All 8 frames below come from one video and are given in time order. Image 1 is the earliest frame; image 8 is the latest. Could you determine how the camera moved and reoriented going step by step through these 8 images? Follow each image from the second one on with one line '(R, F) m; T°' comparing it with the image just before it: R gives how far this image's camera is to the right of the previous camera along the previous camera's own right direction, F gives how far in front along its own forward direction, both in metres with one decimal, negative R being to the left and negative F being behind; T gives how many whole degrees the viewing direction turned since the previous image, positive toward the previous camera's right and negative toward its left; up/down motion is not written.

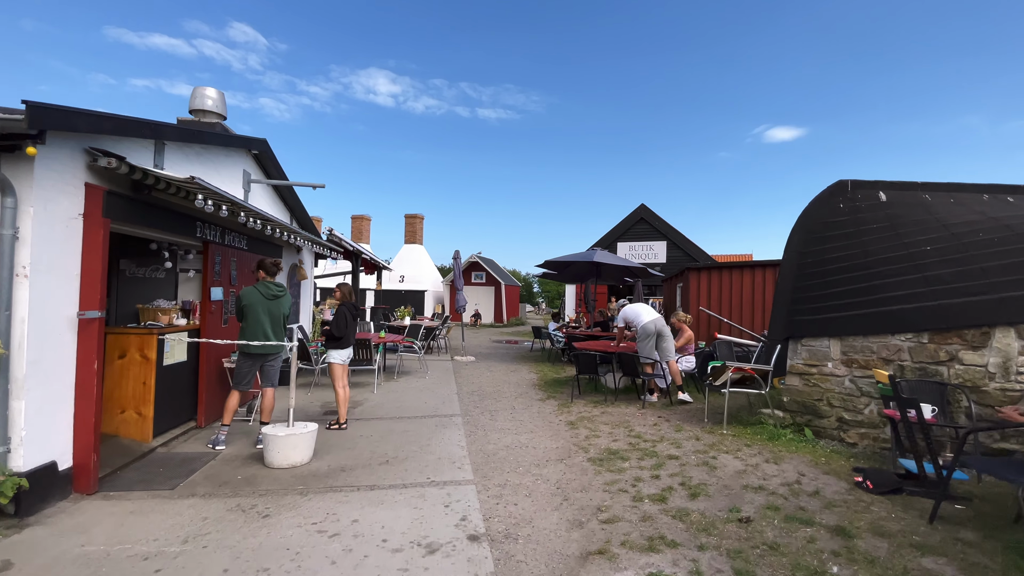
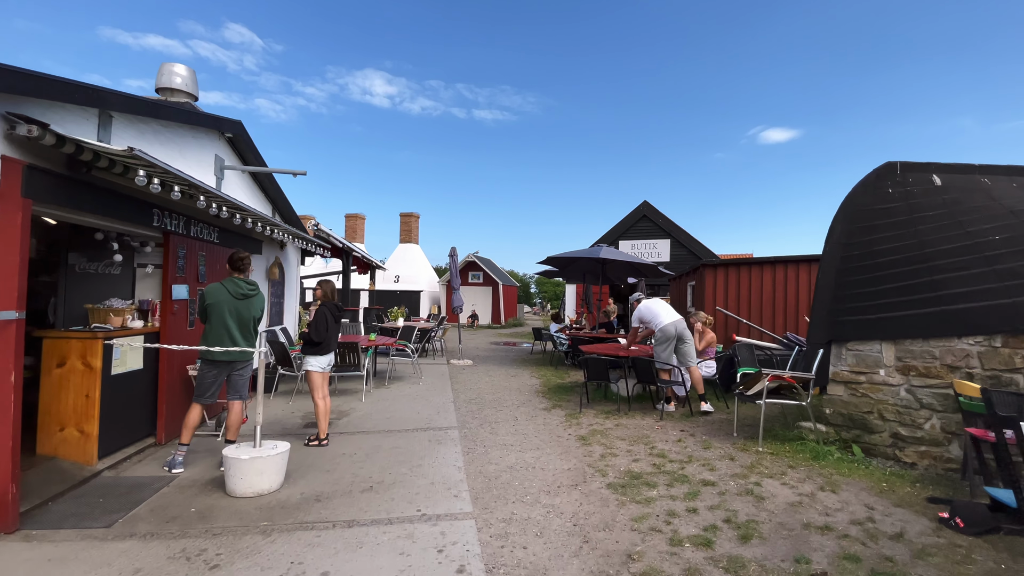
(-0.1, +0.7) m; 0°
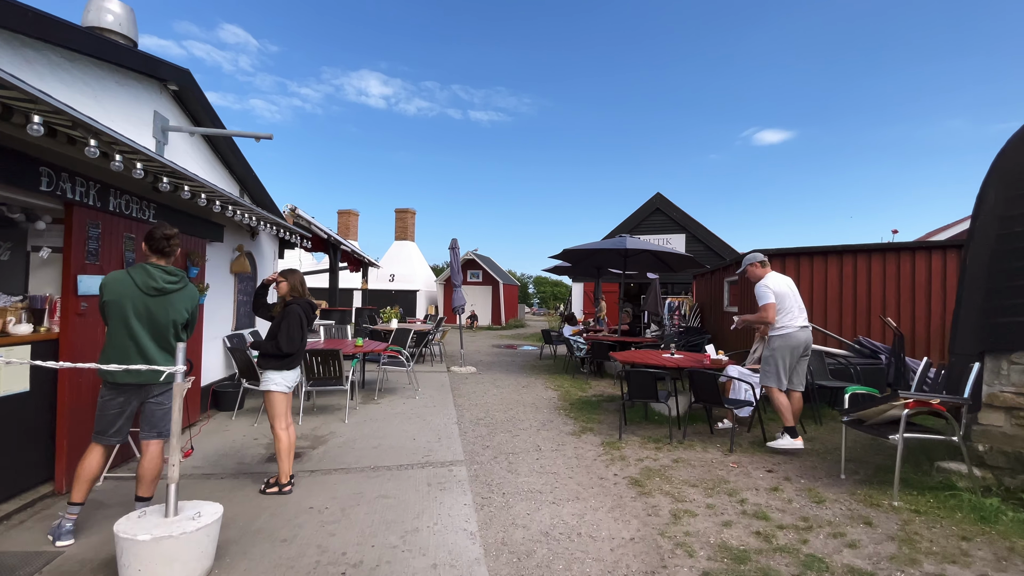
(-0.3, +1.3) m; 0°
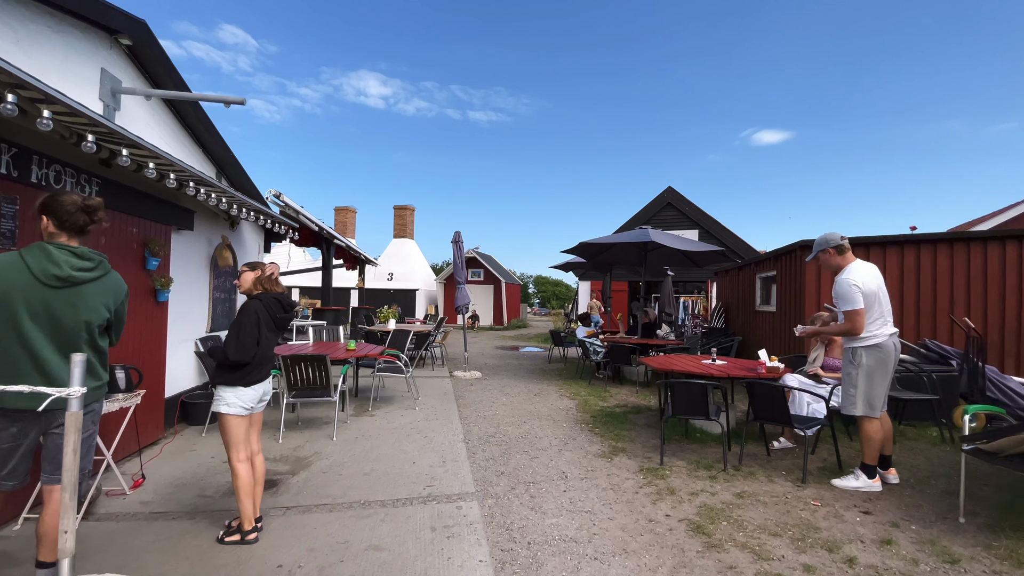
(-0.2, +0.8) m; 0°
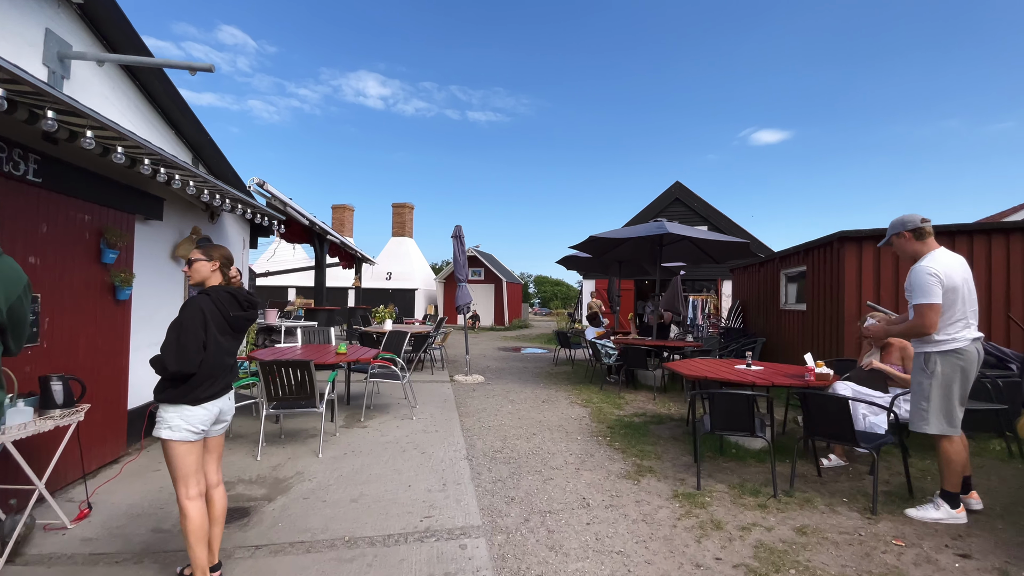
(-0.1, +0.6) m; 0°
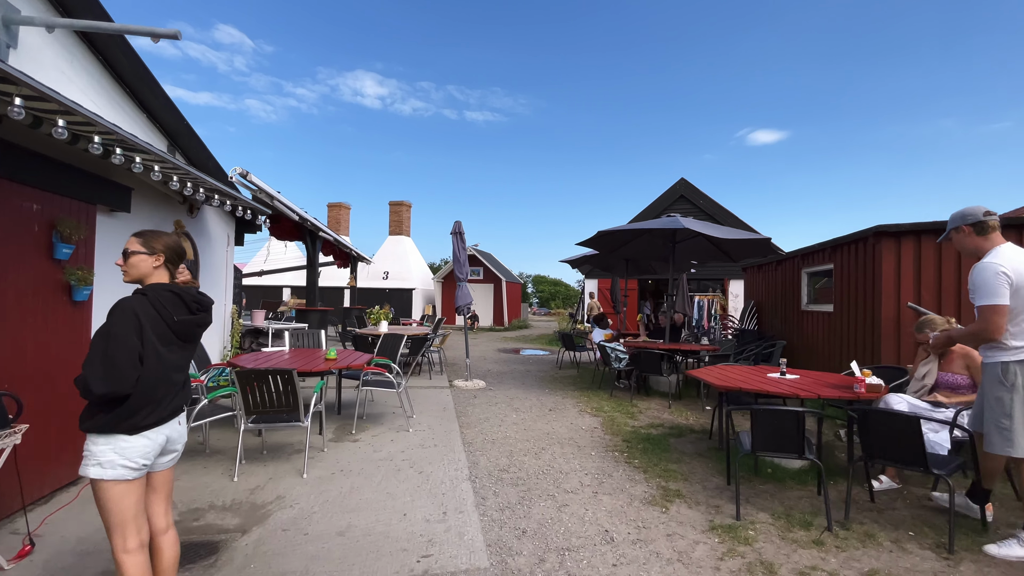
(-0.1, +0.5) m; 0°
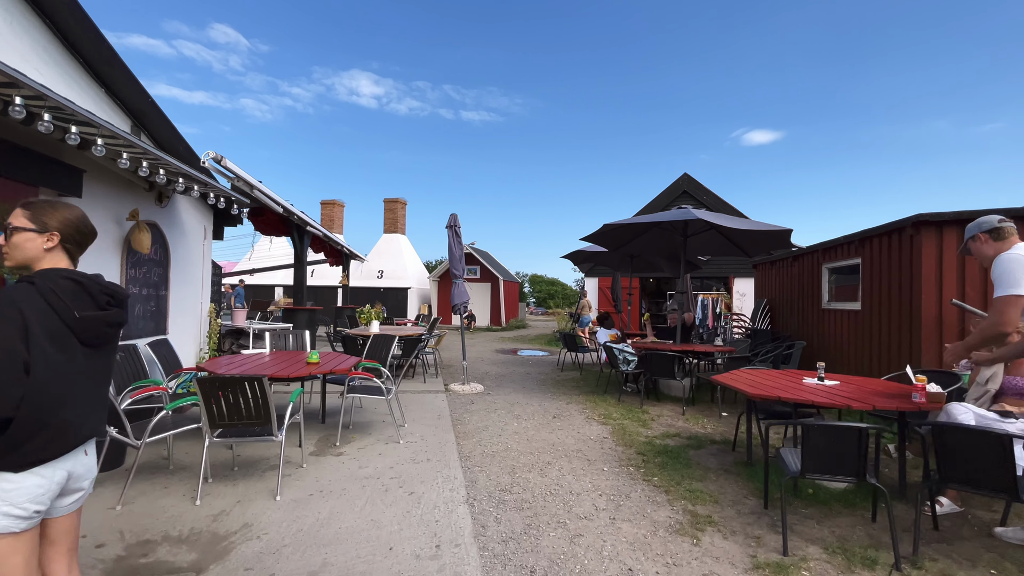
(0.0, +0.5) m; 0°
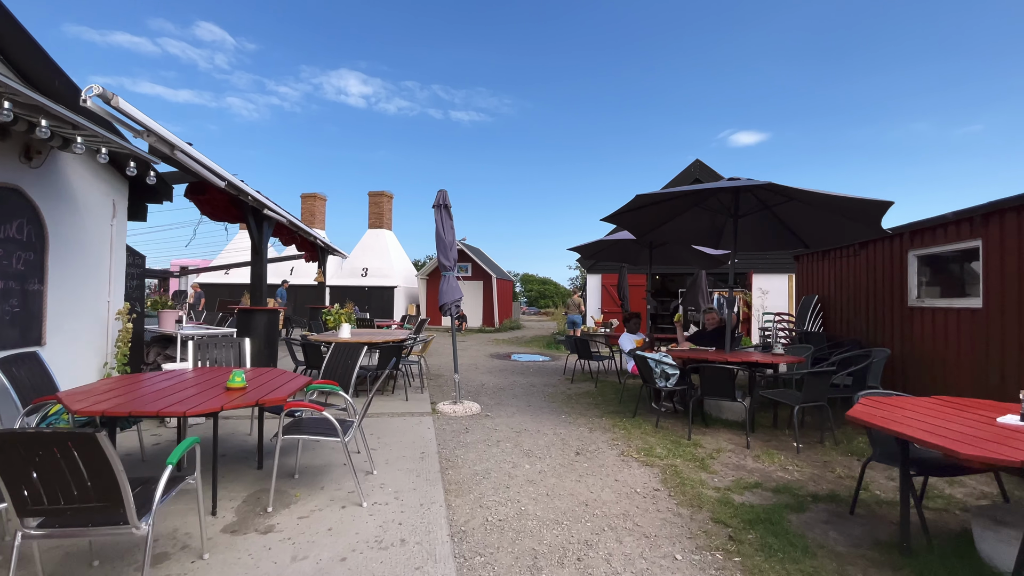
(-0.2, +1.4) m; +1°
